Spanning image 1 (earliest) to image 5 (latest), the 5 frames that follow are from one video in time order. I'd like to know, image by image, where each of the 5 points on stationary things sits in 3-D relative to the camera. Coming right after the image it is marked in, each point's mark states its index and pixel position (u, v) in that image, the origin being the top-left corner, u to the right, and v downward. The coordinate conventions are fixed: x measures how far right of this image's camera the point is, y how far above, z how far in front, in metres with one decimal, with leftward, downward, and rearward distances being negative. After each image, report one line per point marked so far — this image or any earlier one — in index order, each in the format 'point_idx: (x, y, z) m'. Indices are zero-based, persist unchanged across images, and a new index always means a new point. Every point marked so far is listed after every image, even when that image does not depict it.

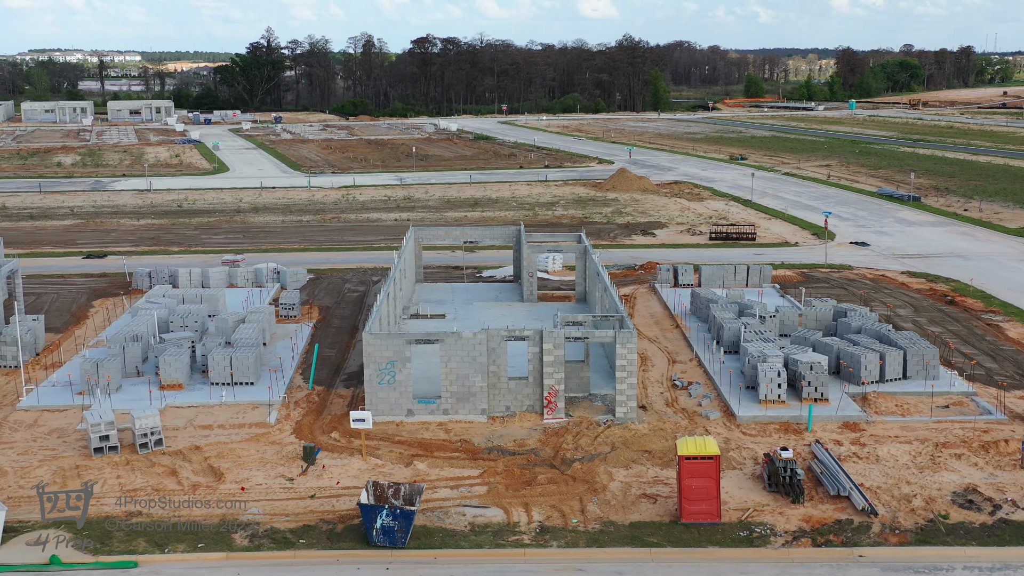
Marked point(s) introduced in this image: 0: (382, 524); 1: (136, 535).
0: (-2.1, -3.9, +19.1) m
1: (-6.4, -4.2, +19.9) m
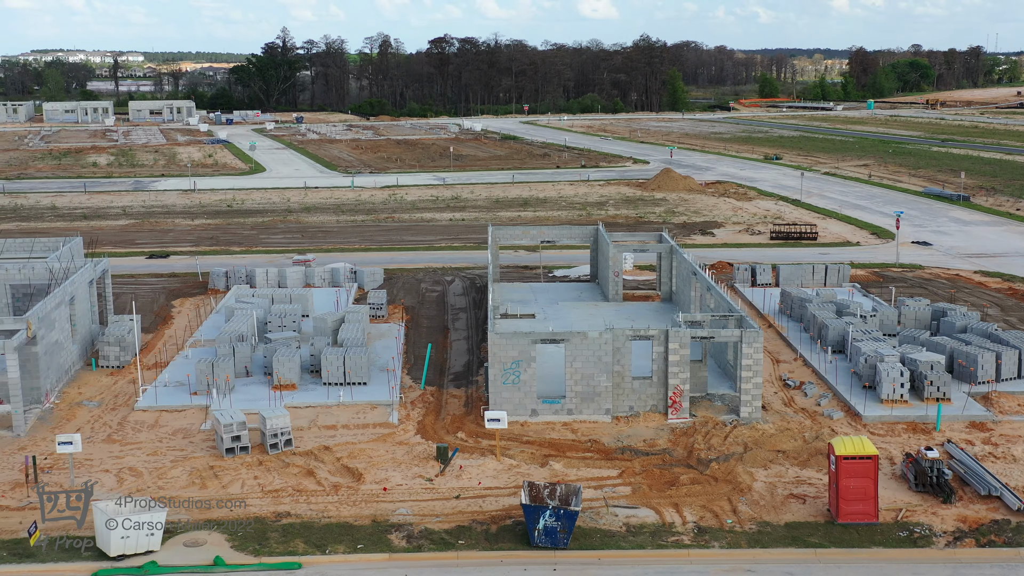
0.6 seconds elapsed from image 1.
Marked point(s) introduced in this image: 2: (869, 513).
0: (+0.5, -3.8, +19.0) m
1: (-3.7, -4.2, +19.8) m
2: (+6.1, -3.8, +19.9) m
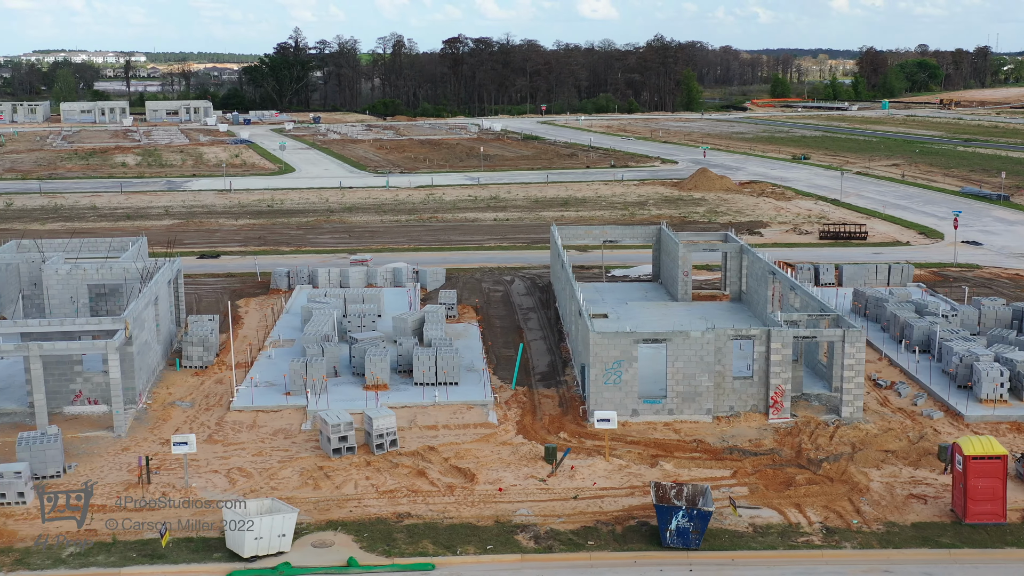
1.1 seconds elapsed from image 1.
0: (+2.7, -3.8, +19.0) m
1: (-1.6, -4.2, +19.7) m
2: (+8.2, -3.8, +19.8) m
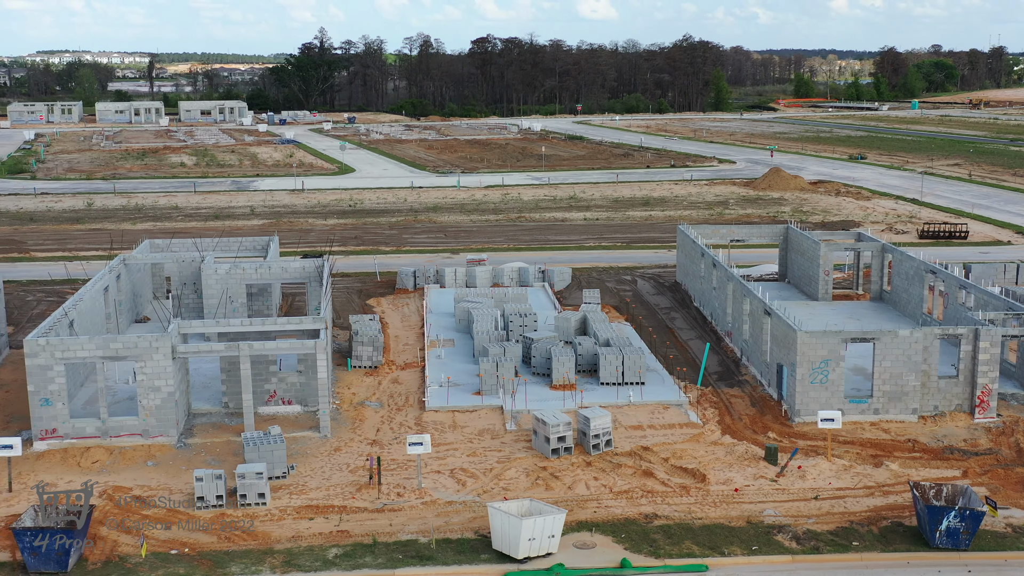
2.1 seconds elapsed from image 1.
0: (+7.0, -3.8, +18.8) m
1: (+2.8, -4.2, +19.5) m
2: (+12.5, -3.8, +19.7) m
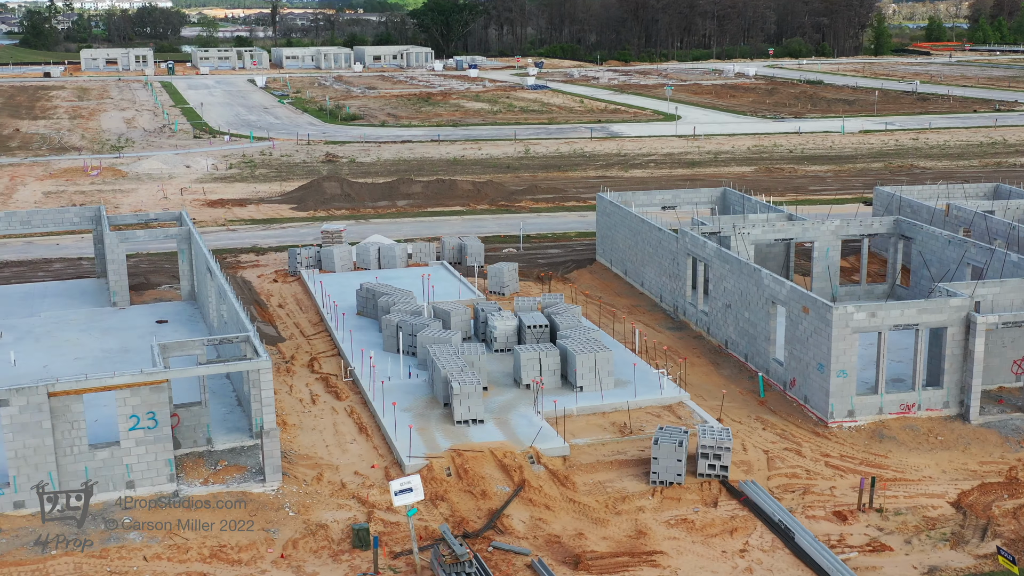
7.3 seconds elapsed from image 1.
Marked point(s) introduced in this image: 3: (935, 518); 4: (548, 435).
0: (+29.8, -2.9, +18.1) m
1: (+25.6, -3.3, +18.8) m
2: (+35.3, -2.9, +19.0) m
3: (+6.4, -3.5, +17.7) m
4: (+0.6, -2.5, +19.8) m
